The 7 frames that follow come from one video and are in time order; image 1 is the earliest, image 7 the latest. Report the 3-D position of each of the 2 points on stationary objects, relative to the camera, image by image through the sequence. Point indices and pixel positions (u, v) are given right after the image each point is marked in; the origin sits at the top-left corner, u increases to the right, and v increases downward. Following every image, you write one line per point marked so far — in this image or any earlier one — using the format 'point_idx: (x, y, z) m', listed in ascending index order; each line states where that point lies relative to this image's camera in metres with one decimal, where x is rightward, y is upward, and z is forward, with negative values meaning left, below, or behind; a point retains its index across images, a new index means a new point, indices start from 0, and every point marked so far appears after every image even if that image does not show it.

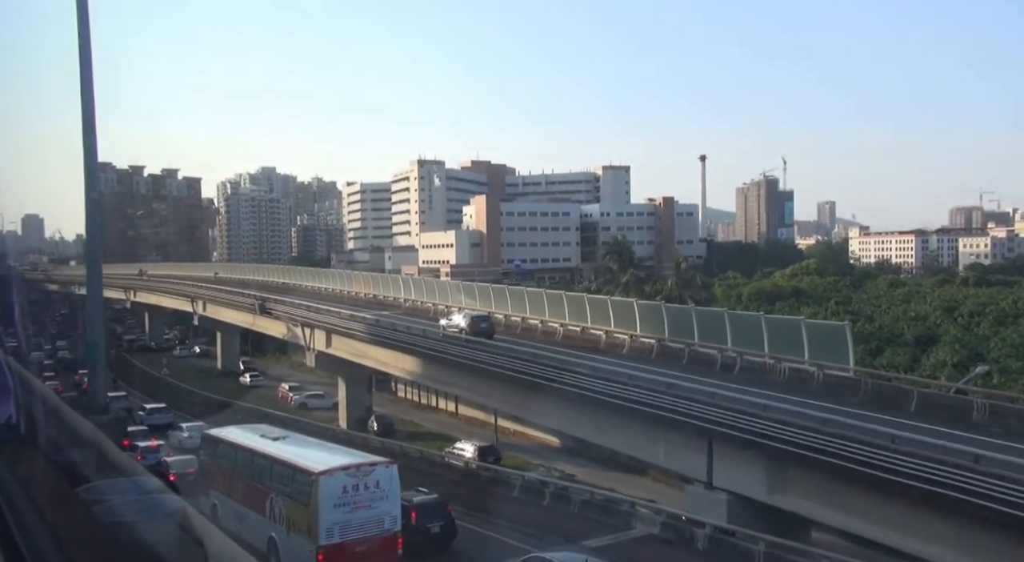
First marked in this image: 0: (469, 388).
0: (-1.9, -2.0, +19.4) m
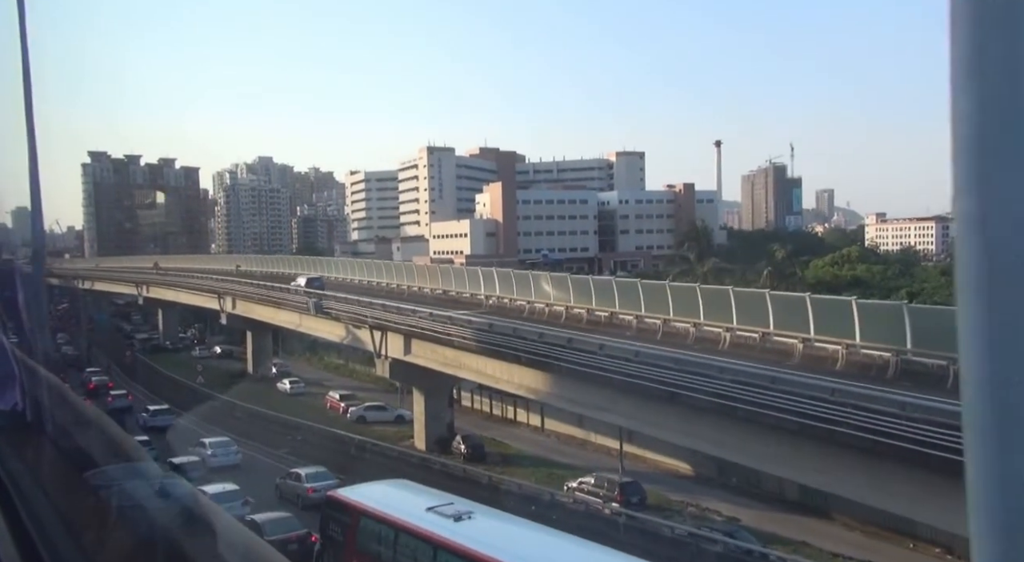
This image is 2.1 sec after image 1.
0: (+0.7, -1.9, +15.3) m
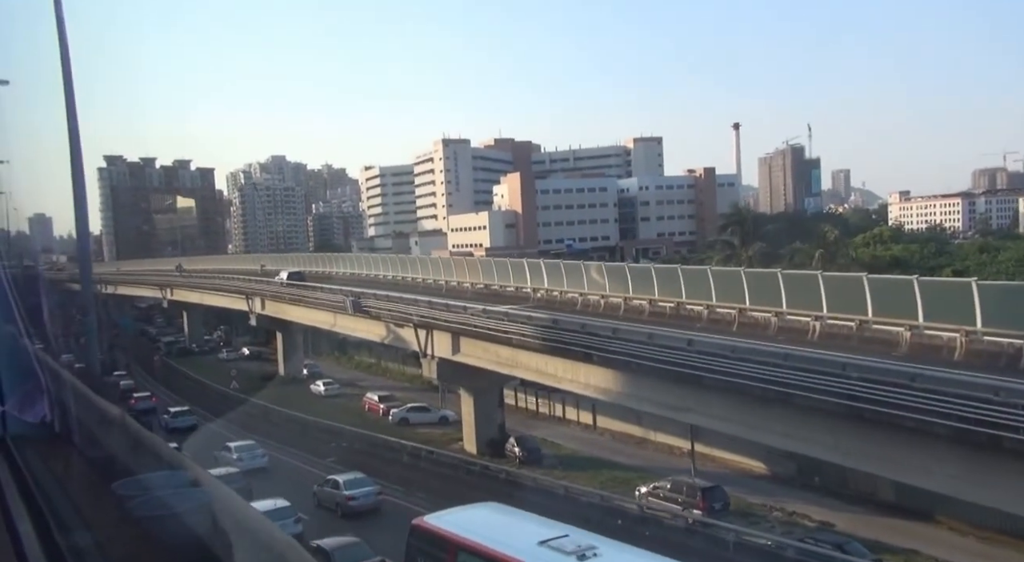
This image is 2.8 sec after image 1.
0: (+1.9, -1.7, +14.1) m
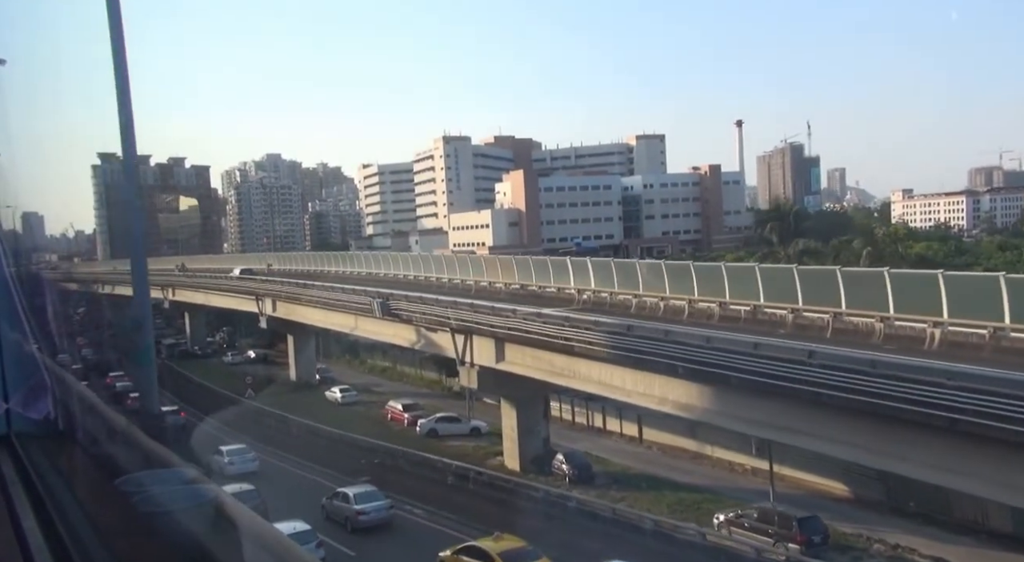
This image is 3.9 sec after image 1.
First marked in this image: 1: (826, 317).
0: (+2.9, -1.7, +12.3) m
1: (+5.1, -0.6, +14.3) m
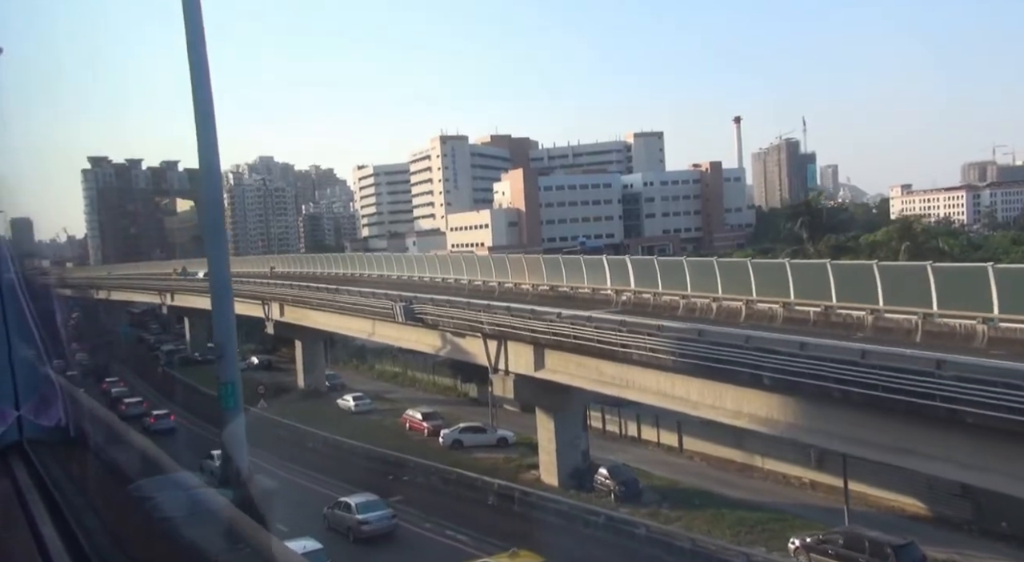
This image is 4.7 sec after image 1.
0: (+3.6, -1.7, +10.8) m
1: (+5.8, -0.5, +12.9) m
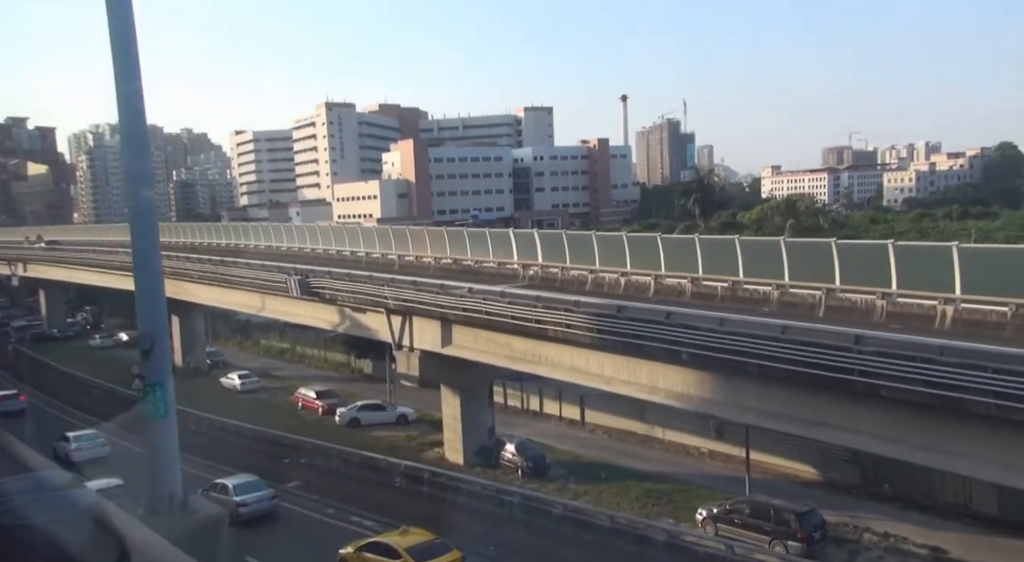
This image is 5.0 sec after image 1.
0: (+2.6, -1.4, +10.9) m
1: (+4.5, -0.2, +13.3) m
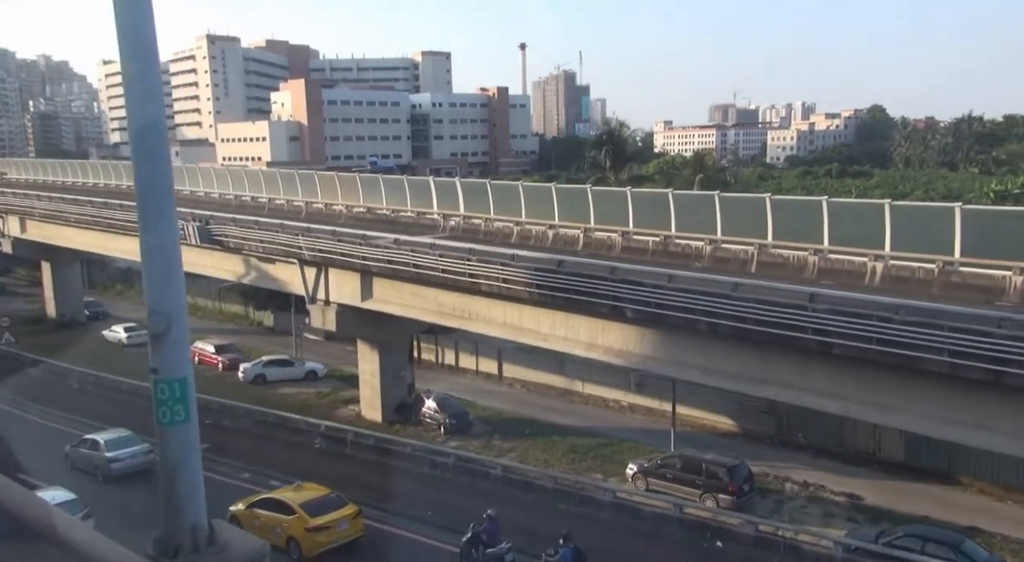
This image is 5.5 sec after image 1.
0: (+1.9, -0.9, +10.8) m
1: (+3.5, +0.5, +13.2) m
